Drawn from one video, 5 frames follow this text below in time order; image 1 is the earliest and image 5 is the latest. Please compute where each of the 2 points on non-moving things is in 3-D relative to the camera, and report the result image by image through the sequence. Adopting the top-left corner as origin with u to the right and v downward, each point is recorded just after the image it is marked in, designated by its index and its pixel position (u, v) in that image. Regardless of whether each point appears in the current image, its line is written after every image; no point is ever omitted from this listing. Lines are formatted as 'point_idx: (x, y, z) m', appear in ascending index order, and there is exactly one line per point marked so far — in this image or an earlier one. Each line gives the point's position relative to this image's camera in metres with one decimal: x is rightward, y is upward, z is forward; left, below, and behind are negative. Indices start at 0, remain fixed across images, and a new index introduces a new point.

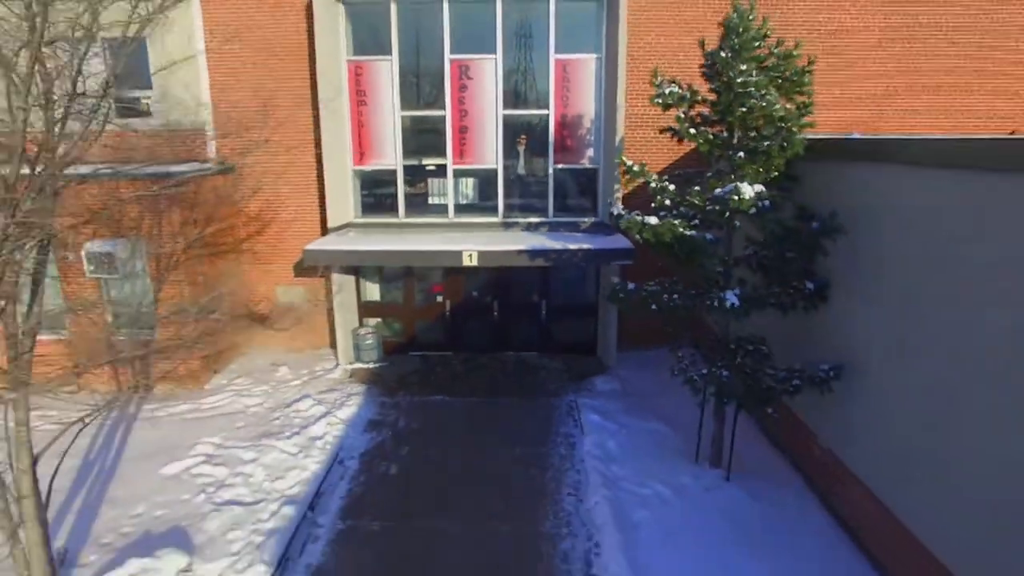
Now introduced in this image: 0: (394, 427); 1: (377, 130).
0: (-2.5, -2.8, +8.8) m
1: (-3.4, +4.0, +10.5) m
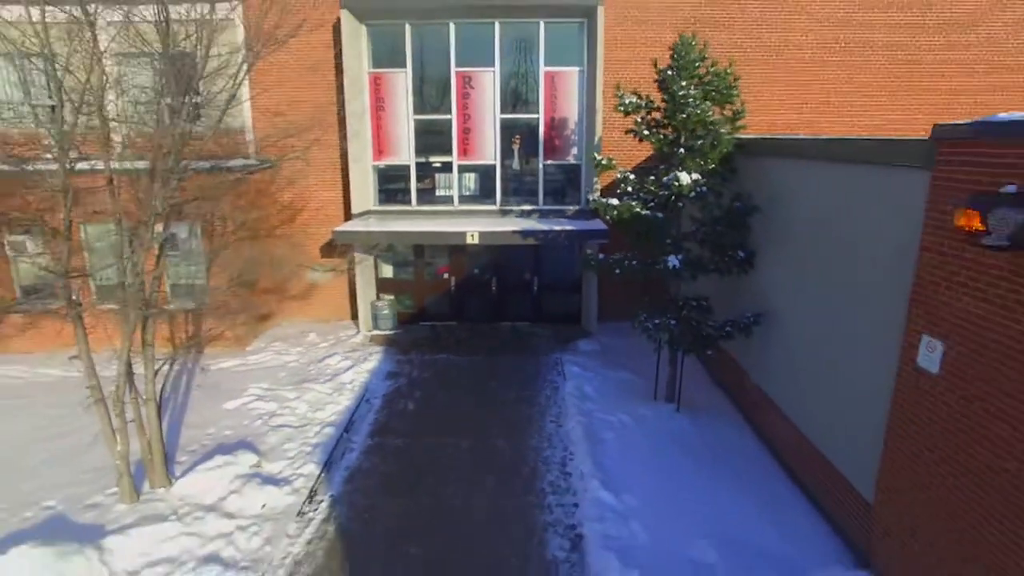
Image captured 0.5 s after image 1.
0: (-2.6, -2.2, +10.6) m
1: (-3.5, +4.6, +12.4) m
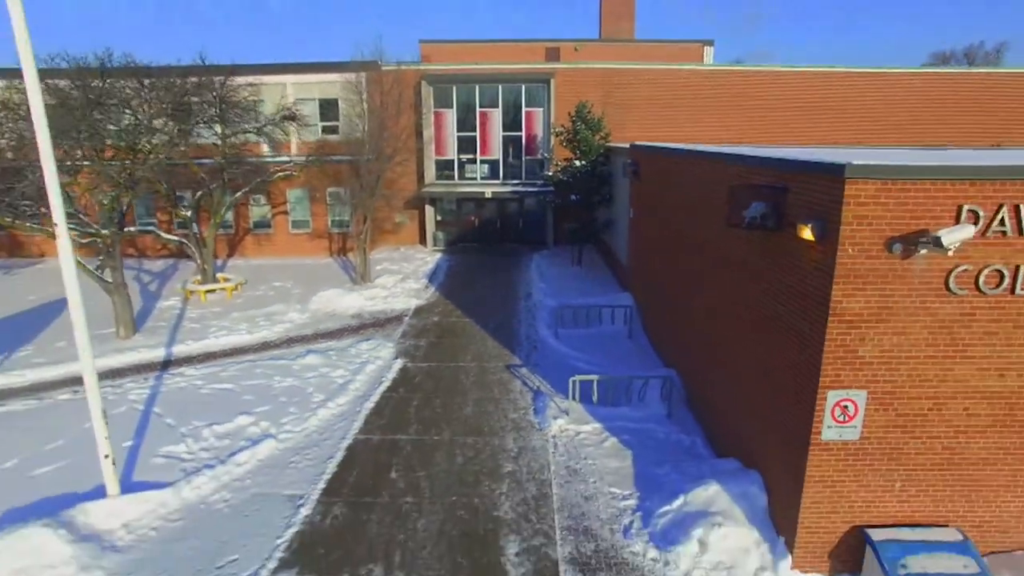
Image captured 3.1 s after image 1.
0: (-2.8, +1.4, +21.7) m
1: (-3.7, +8.2, +23.5) m
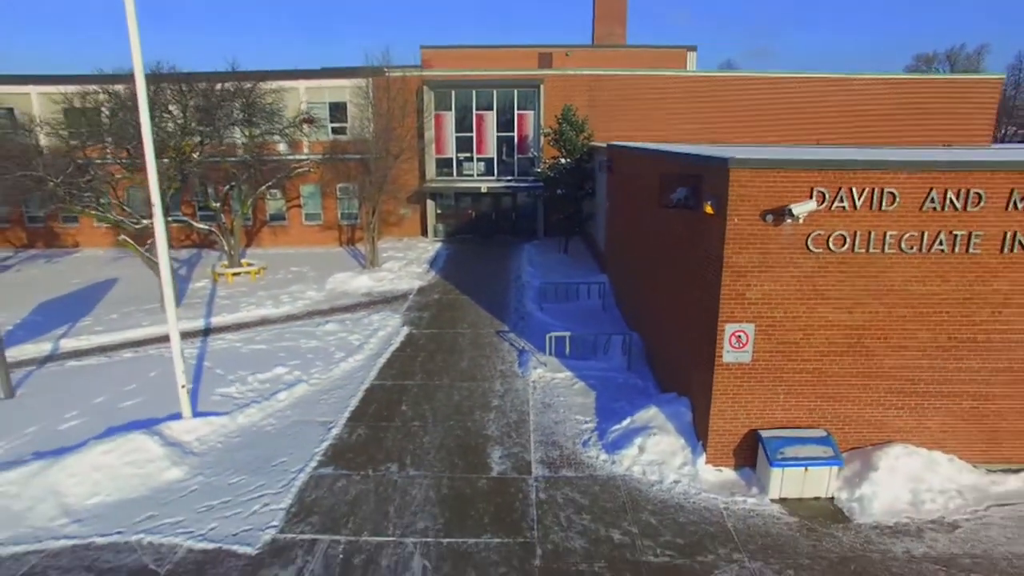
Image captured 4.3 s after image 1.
0: (-3.2, +2.1, +23.9) m
1: (-4.1, +8.9, +25.7) m
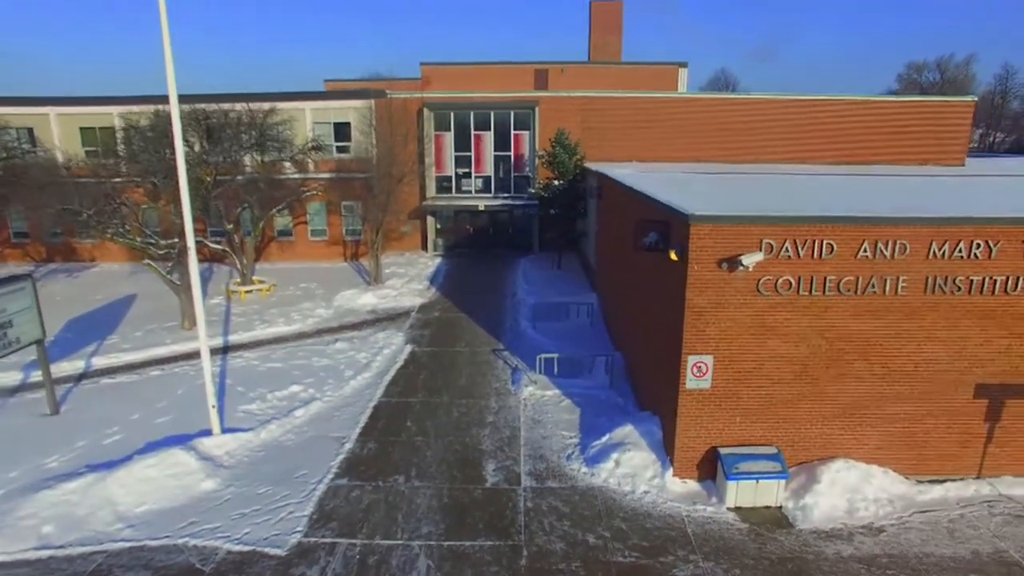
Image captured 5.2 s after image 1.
0: (-3.4, +1.4, +25.2) m
1: (-4.4, +8.2, +27.0) m
